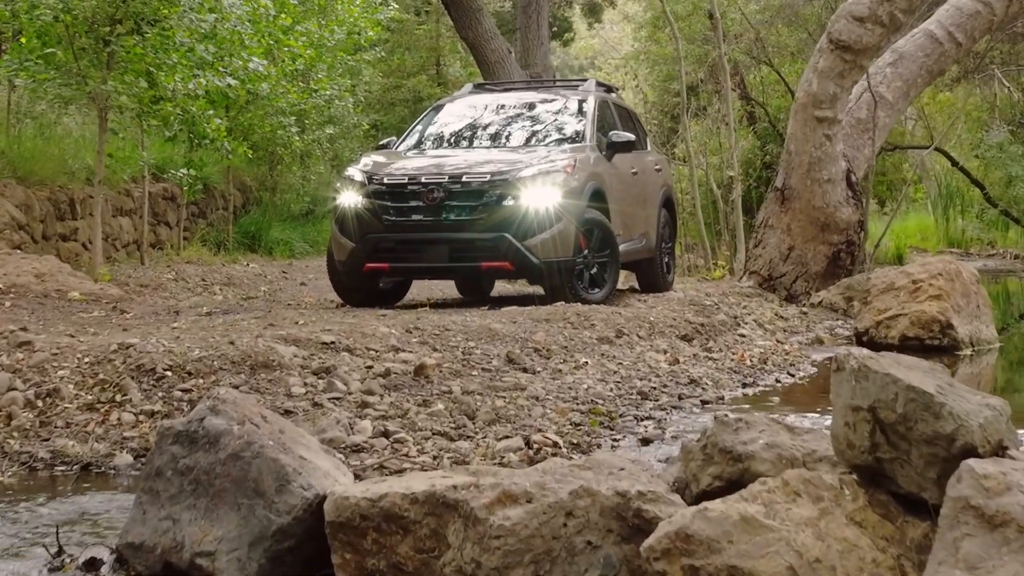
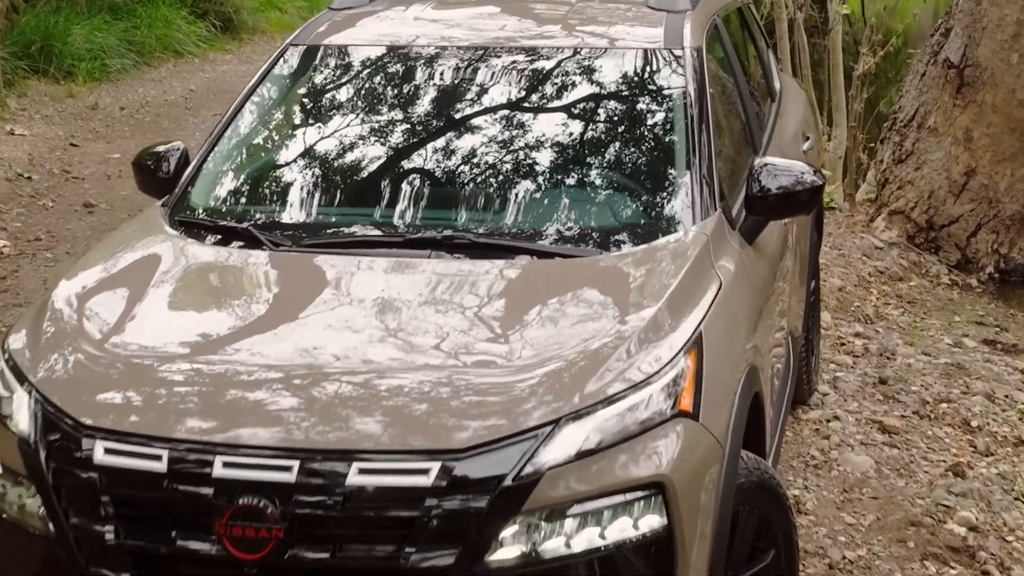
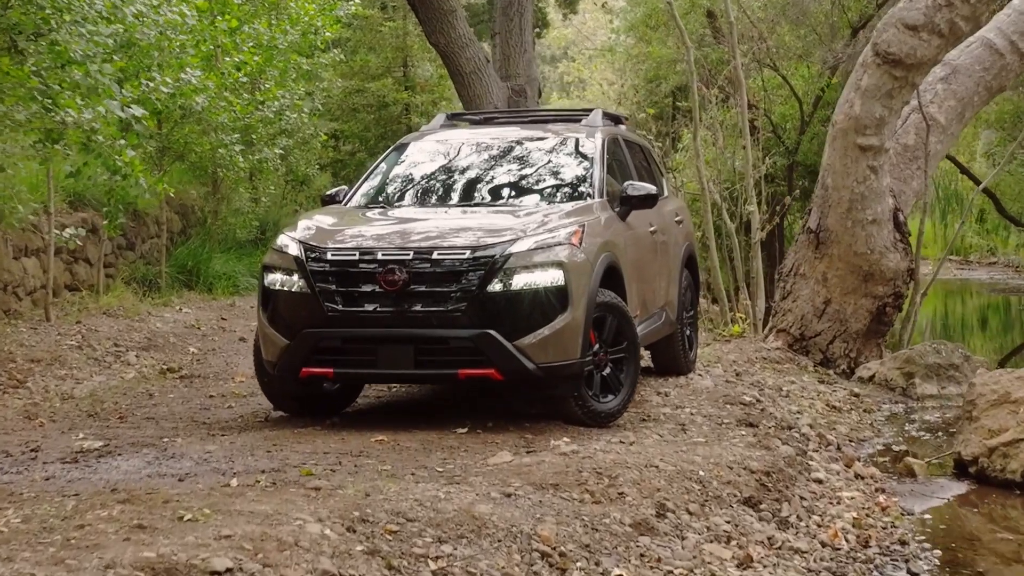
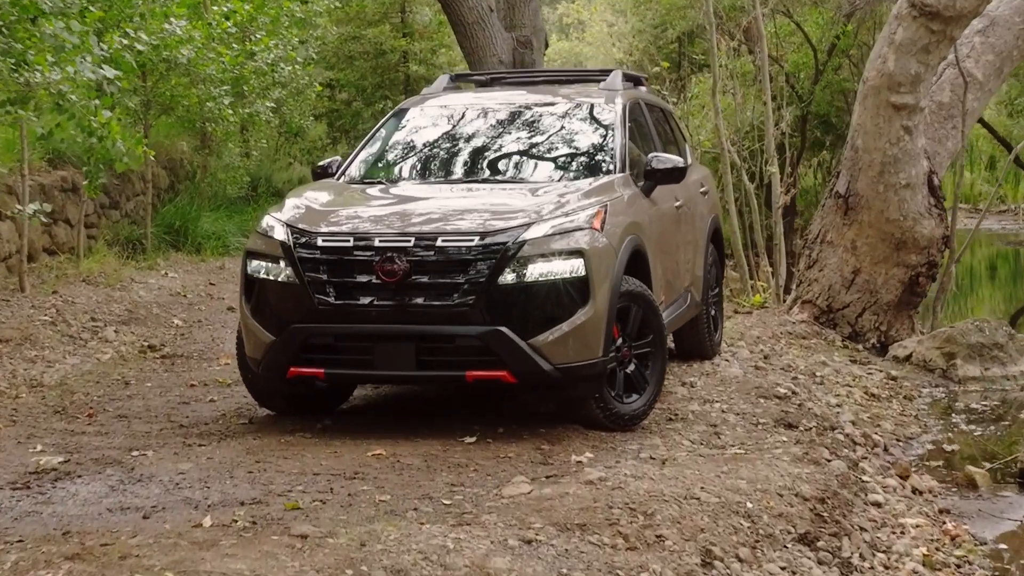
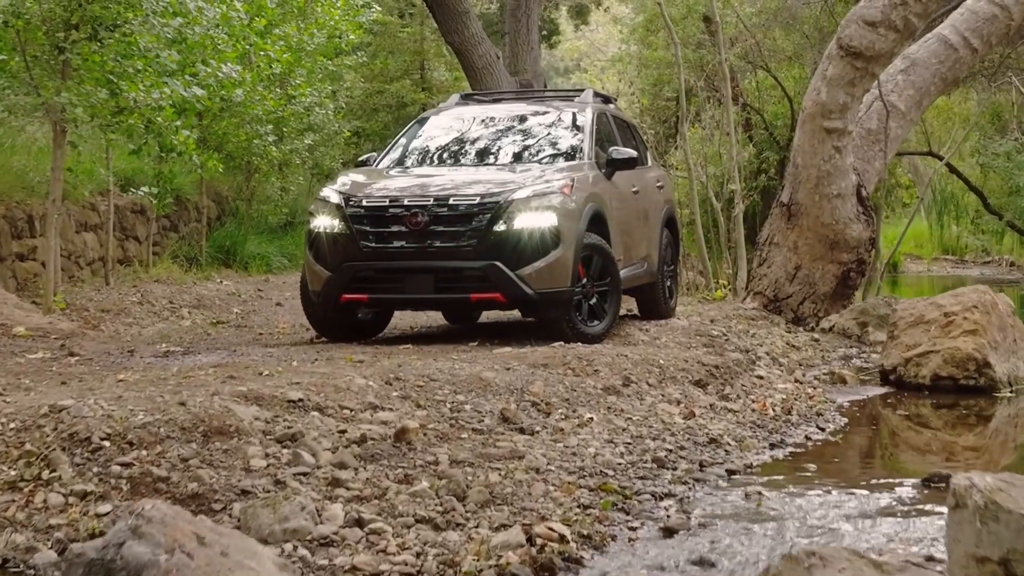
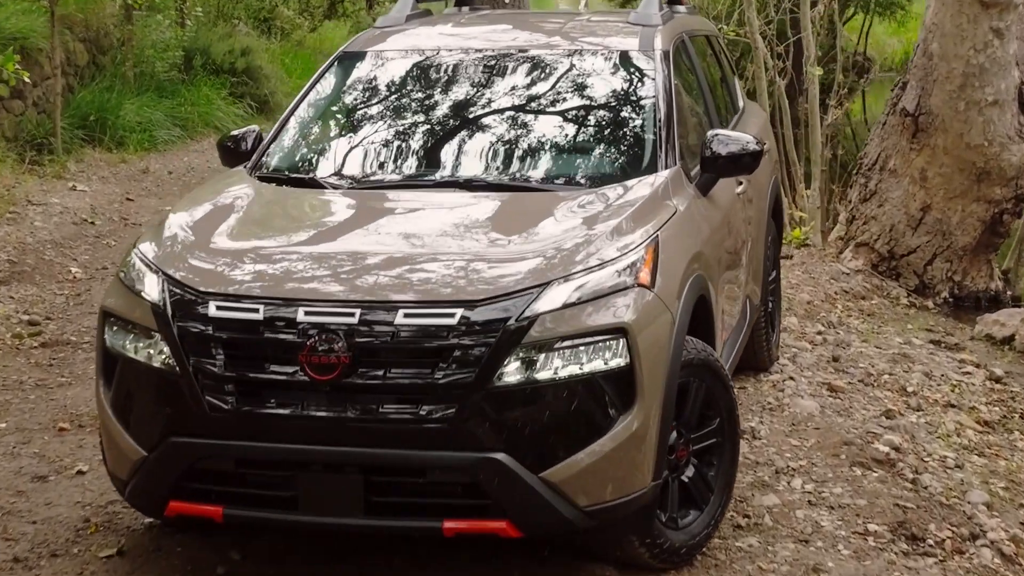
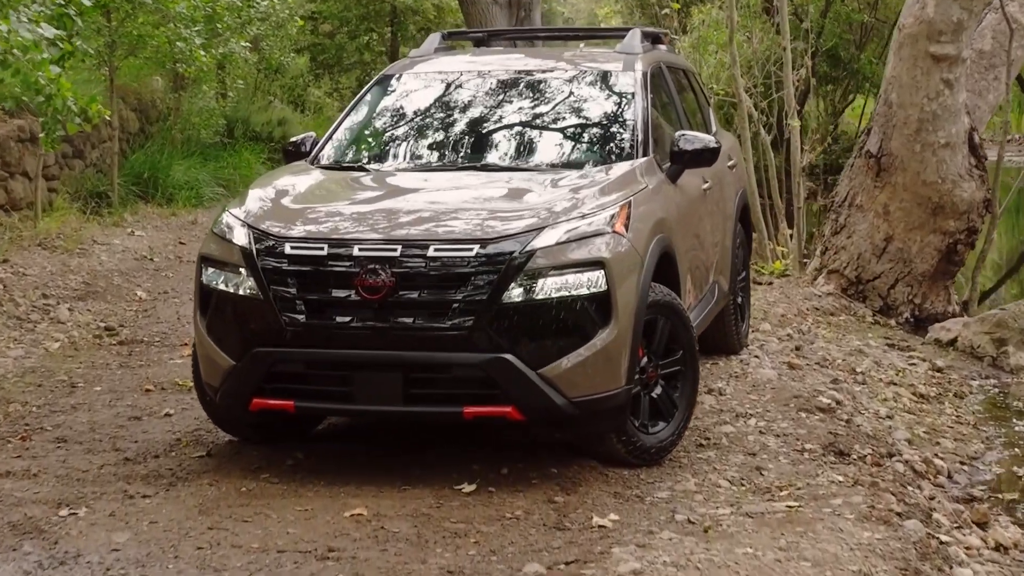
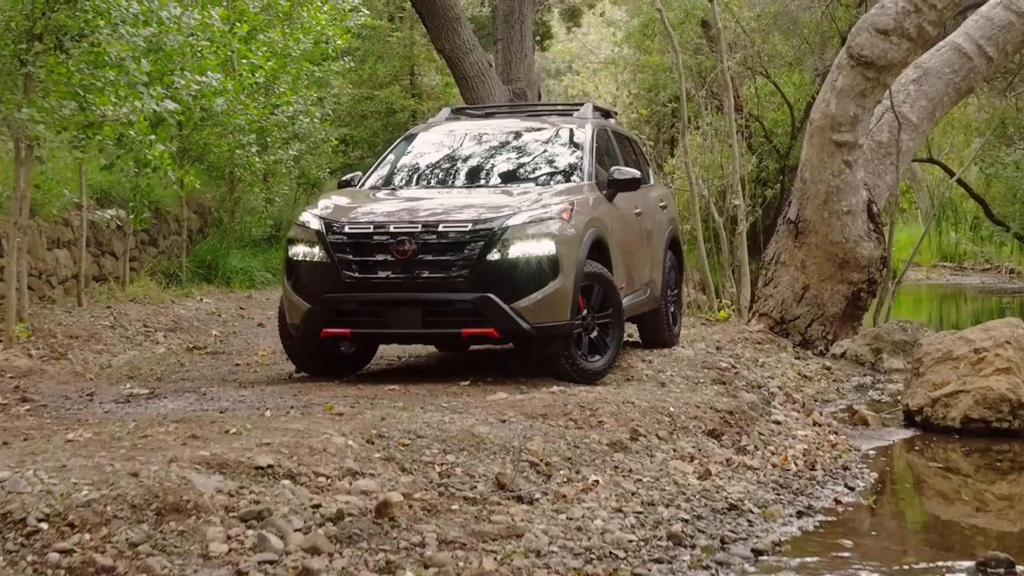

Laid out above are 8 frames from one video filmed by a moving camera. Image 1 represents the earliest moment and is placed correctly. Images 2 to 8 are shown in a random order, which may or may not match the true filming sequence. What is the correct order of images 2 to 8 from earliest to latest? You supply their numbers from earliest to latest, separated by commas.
5, 8, 3, 4, 7, 6, 2
